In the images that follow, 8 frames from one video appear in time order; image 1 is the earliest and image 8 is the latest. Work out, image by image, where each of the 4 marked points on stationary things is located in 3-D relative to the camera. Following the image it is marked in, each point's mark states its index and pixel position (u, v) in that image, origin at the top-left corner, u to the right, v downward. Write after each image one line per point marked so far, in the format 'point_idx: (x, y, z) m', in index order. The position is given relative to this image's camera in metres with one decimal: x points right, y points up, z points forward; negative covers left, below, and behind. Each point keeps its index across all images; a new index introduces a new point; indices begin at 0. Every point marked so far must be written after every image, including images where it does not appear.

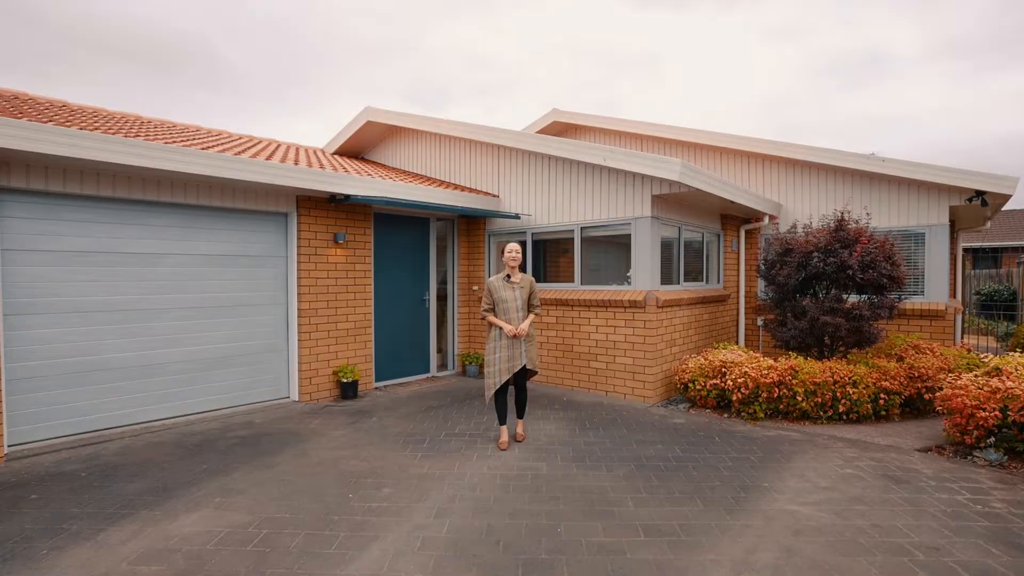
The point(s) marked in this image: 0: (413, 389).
0: (-1.3, -1.4, +7.3) m
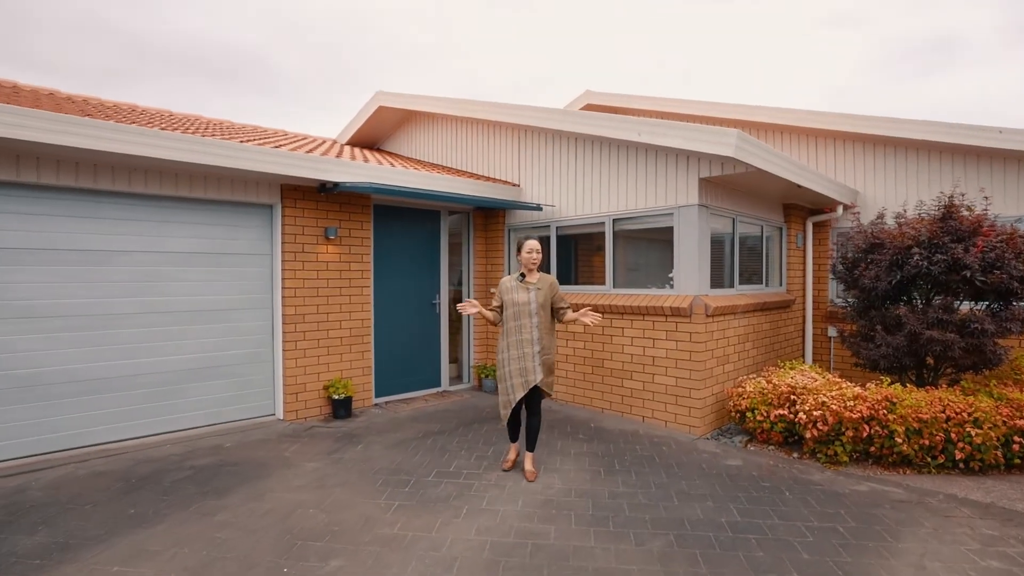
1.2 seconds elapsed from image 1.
0: (-1.1, -1.4, +6.3) m
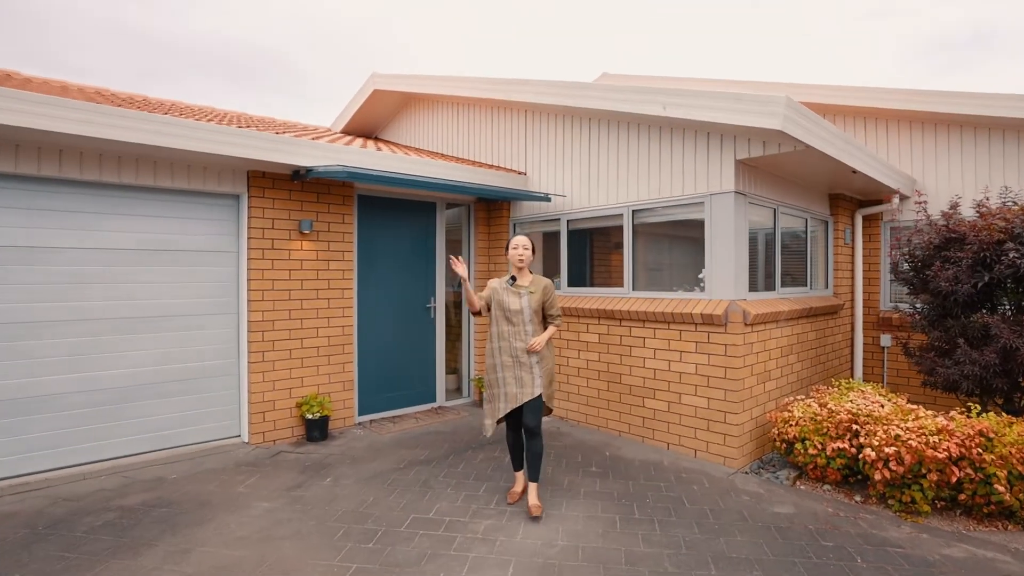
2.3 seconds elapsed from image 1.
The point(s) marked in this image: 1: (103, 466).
0: (-1.1, -1.4, +5.5) m
1: (-3.3, -1.4, +4.4) m
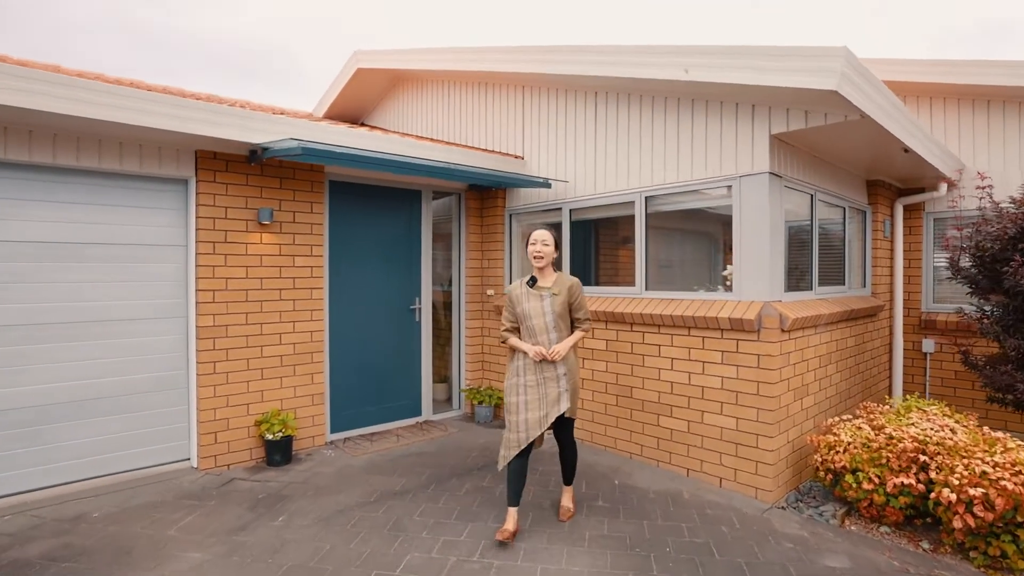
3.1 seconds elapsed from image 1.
0: (-1.1, -1.4, +4.8) m
1: (-3.4, -1.4, +3.7) m
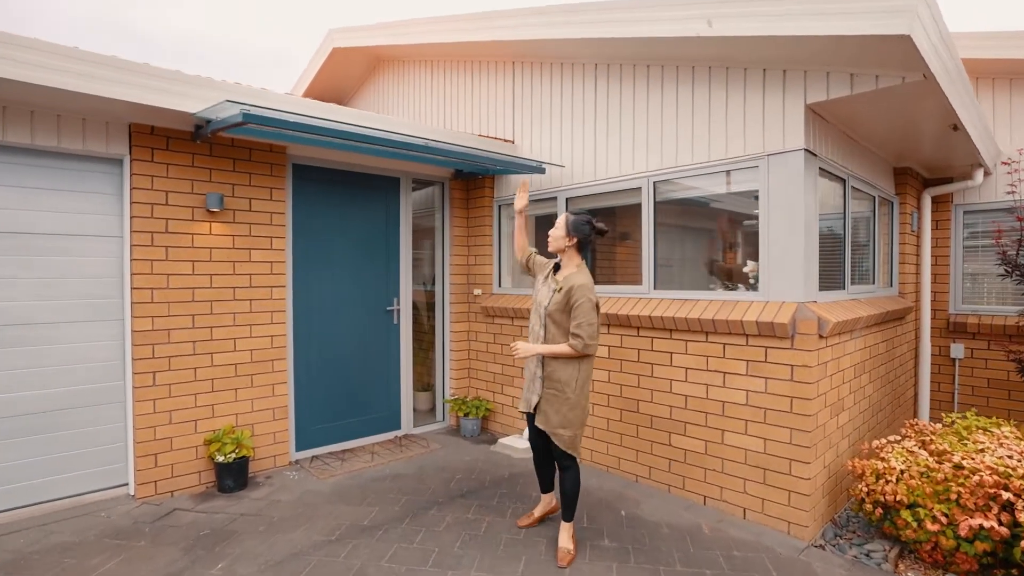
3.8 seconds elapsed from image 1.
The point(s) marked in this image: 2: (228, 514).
0: (-1.2, -1.4, +4.2) m
1: (-3.4, -1.4, +3.1) m
2: (-1.8, -1.4, +3.5) m
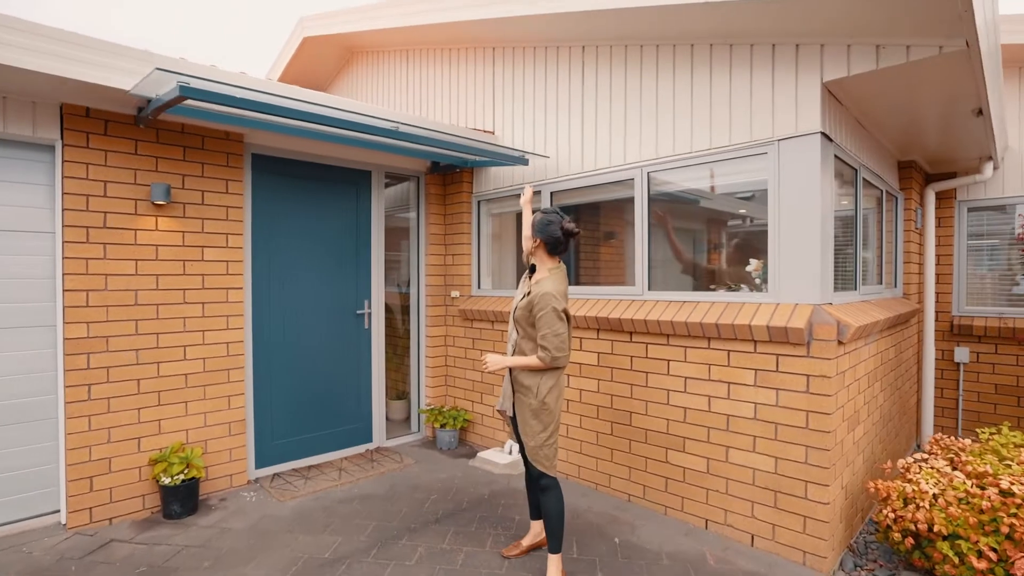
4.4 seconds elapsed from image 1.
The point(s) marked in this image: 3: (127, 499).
0: (-1.3, -1.4, +3.8) m
1: (-3.5, -1.4, +2.6) m
2: (-1.9, -1.4, +3.1) m
3: (-2.4, -1.3, +3.4) m
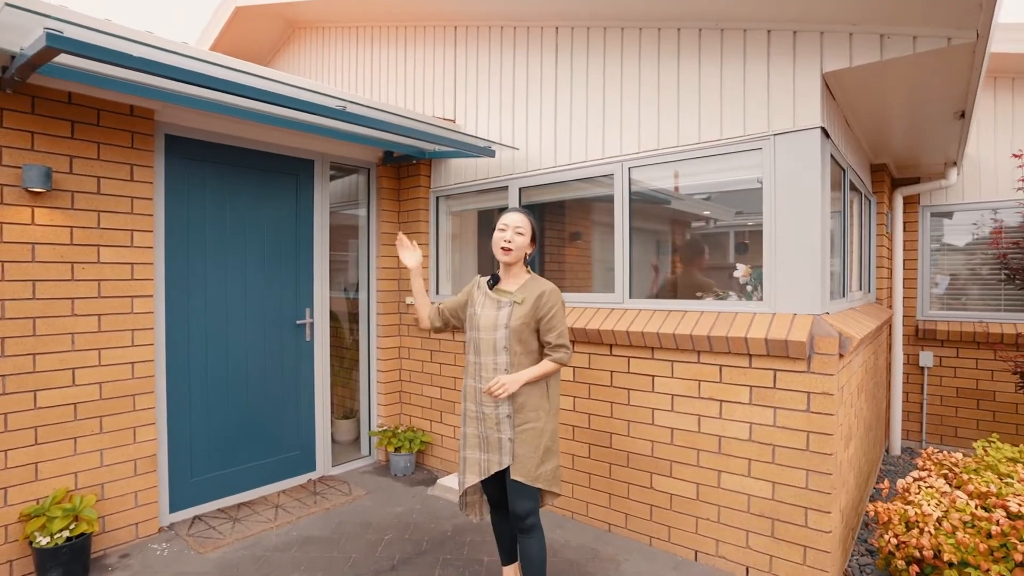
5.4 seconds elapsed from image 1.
0: (-1.5, -1.4, +3.2) m
1: (-3.6, -1.5, +1.8) m
2: (-2.1, -1.5, +2.4) m
3: (-2.5, -1.3, +2.7) m
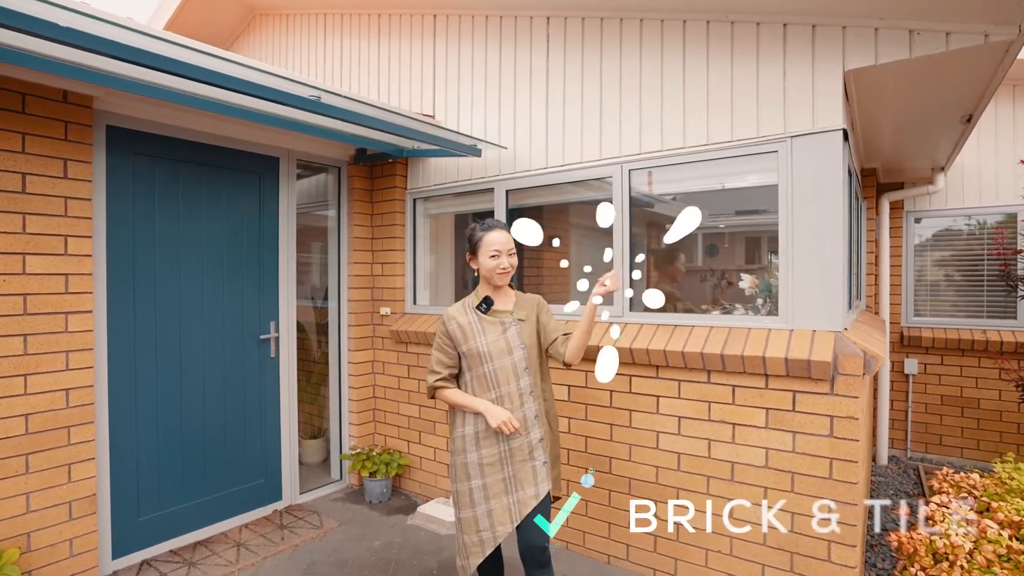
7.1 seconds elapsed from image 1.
0: (-1.6, -1.5, +2.9) m
1: (-3.6, -1.6, +1.3) m
2: (-2.1, -1.6, +2.0) m
3: (-2.5, -1.4, +2.3) m
